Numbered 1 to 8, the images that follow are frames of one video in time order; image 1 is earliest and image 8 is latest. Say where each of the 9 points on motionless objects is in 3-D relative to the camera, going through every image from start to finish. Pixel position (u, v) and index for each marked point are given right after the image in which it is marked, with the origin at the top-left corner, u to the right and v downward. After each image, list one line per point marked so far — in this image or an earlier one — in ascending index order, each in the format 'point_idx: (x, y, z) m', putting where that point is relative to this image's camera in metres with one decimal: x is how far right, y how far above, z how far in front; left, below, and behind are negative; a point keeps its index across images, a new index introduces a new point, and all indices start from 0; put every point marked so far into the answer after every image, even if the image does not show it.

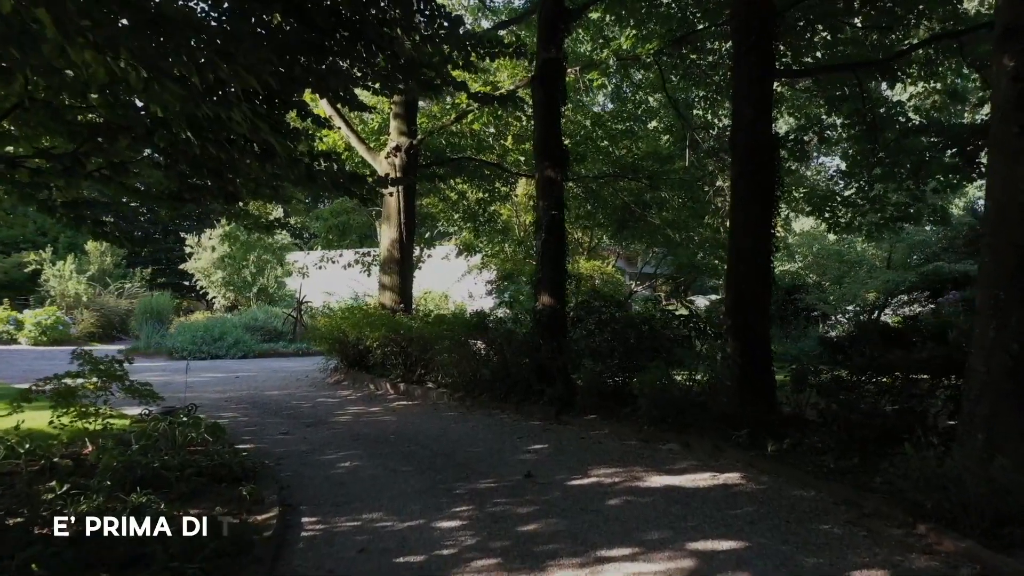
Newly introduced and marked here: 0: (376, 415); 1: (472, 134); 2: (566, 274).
0: (-1.6, -1.5, +9.3) m
1: (-0.7, +2.8, +14.6) m
2: (+0.7, +0.2, +10.2) m
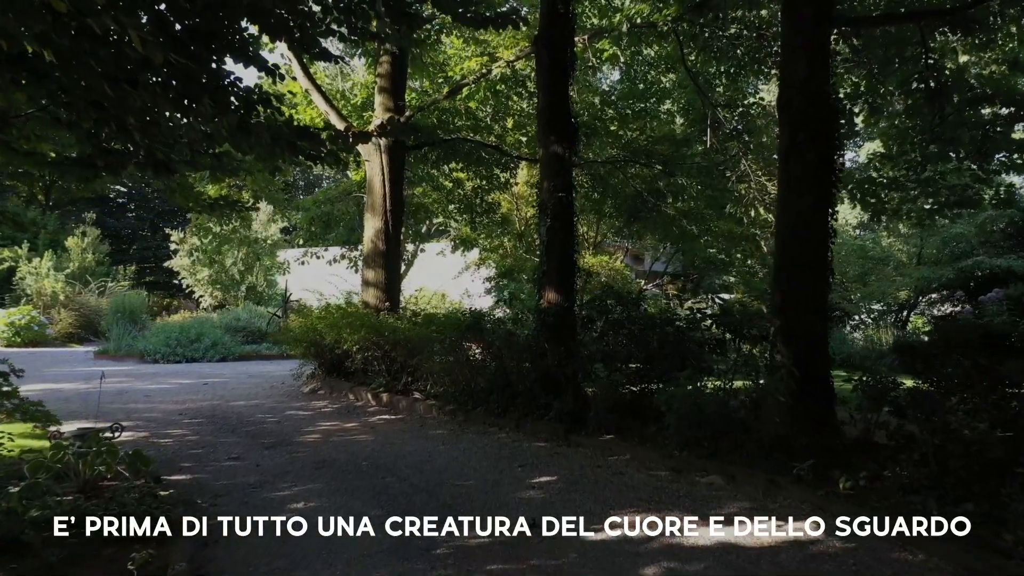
0: (-1.6, -1.4, +7.9) m
1: (-0.7, +2.9, +13.1) m
2: (+0.7, +0.2, +8.7) m
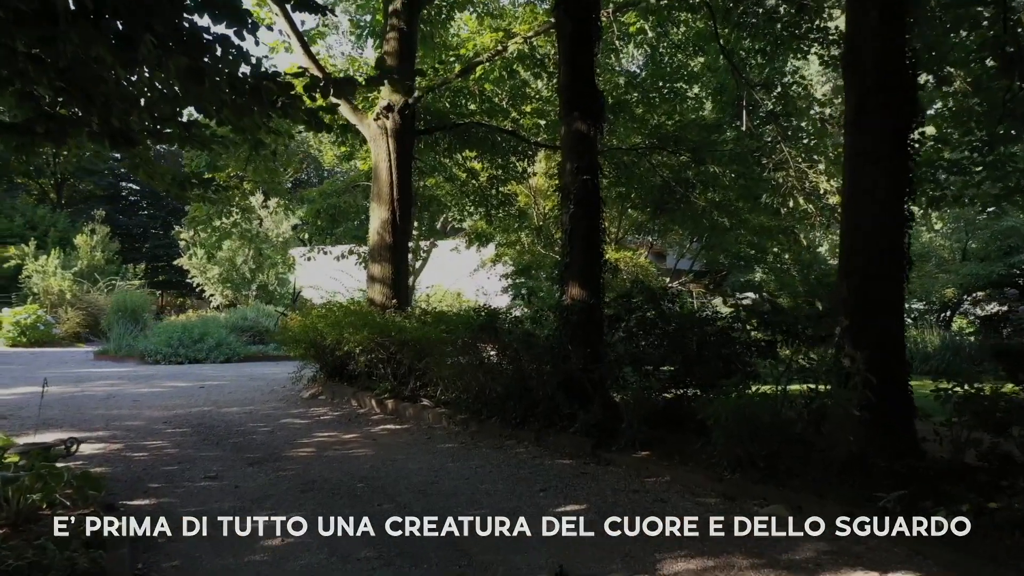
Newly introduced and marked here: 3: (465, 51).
0: (-1.4, -1.4, +6.9) m
1: (-0.5, +2.9, +12.2) m
2: (+0.9, +0.3, +7.8) m
3: (-0.7, +3.5, +11.7) m
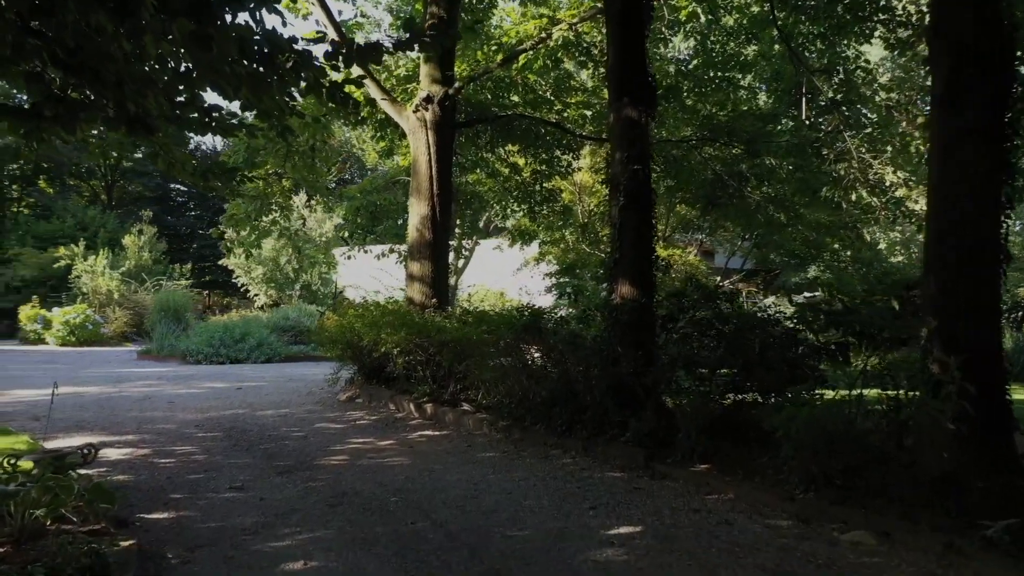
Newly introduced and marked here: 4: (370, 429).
0: (-1.0, -1.4, +6.5) m
1: (+0.2, +2.9, +11.7) m
2: (+1.3, +0.3, +7.3) m
3: (-0.1, +3.5, +11.3) m
4: (-1.4, -1.4, +7.9) m
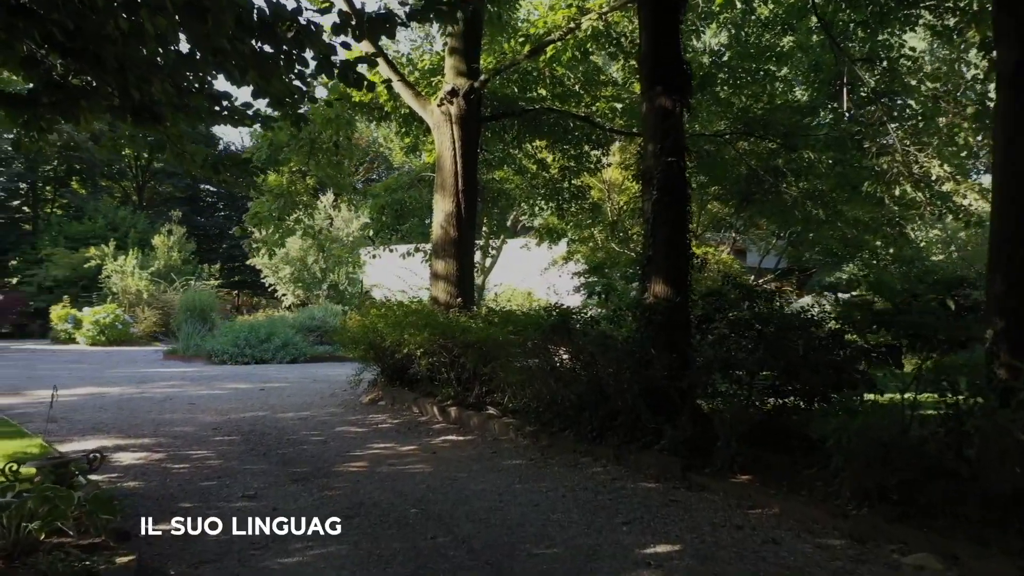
0: (-0.8, -1.3, +6.2) m
1: (+0.6, +3.0, +11.4) m
2: (+1.5, +0.3, +6.9) m
3: (+0.3, +3.5, +10.9) m
4: (-1.1, -1.4, +7.6) m
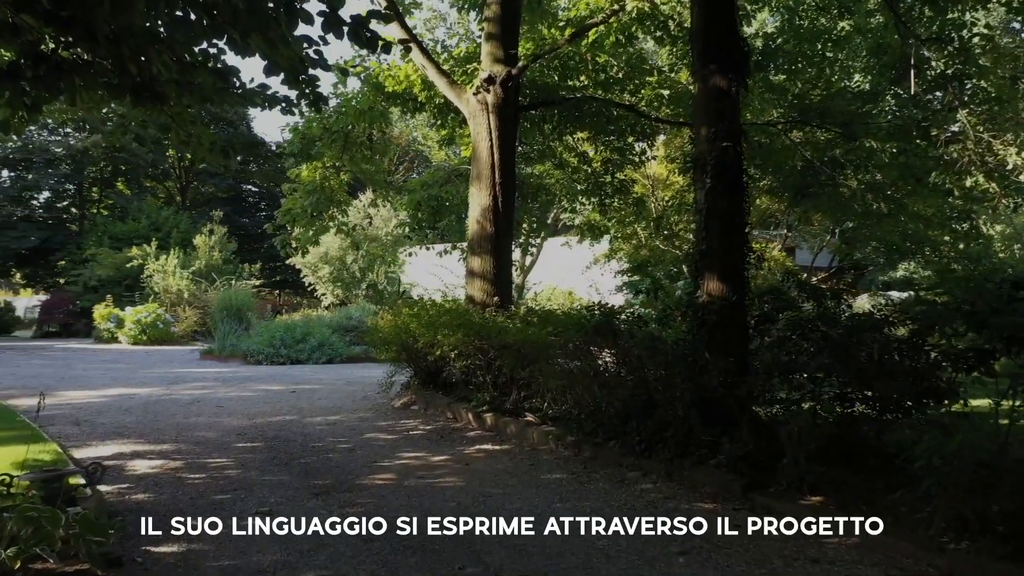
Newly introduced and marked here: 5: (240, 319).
0: (-0.5, -1.3, +5.7) m
1: (+1.1, +3.0, +10.8) m
2: (+1.8, +0.3, +6.3) m
3: (+0.8, +3.5, +10.4) m
4: (-0.8, -1.3, +7.1) m
5: (-6.6, -0.8, +19.5) m
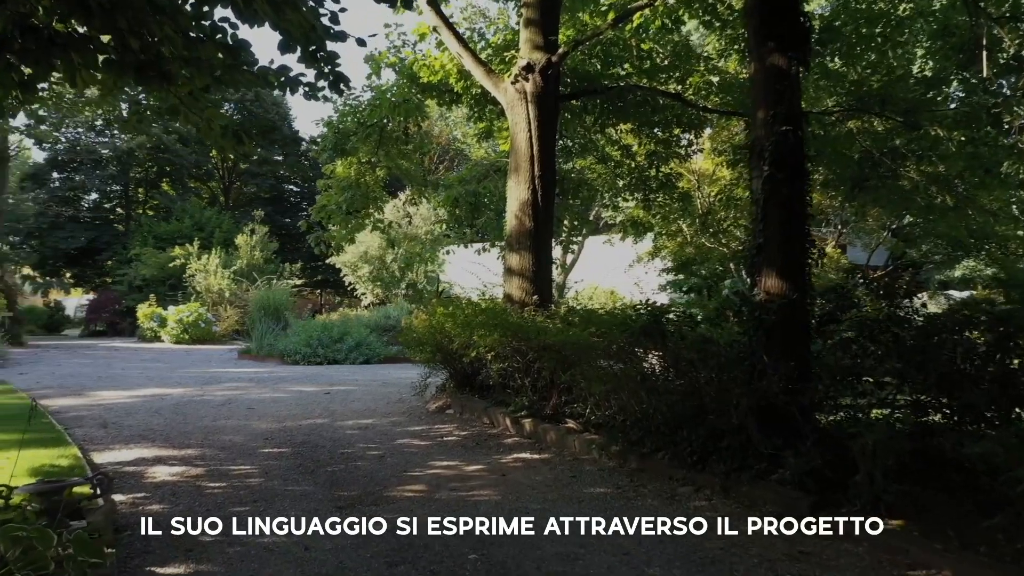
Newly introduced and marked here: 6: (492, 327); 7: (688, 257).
0: (-0.3, -1.3, +5.3) m
1: (+1.6, +3.0, +10.3) m
2: (+2.1, +0.4, +5.7) m
3: (+1.3, +3.5, +9.9) m
4: (-0.4, -1.3, +6.7) m
5: (-5.6, -0.7, +19.3) m
6: (-0.2, -0.4, +7.5) m
7: (+2.9, +0.5, +13.2) m
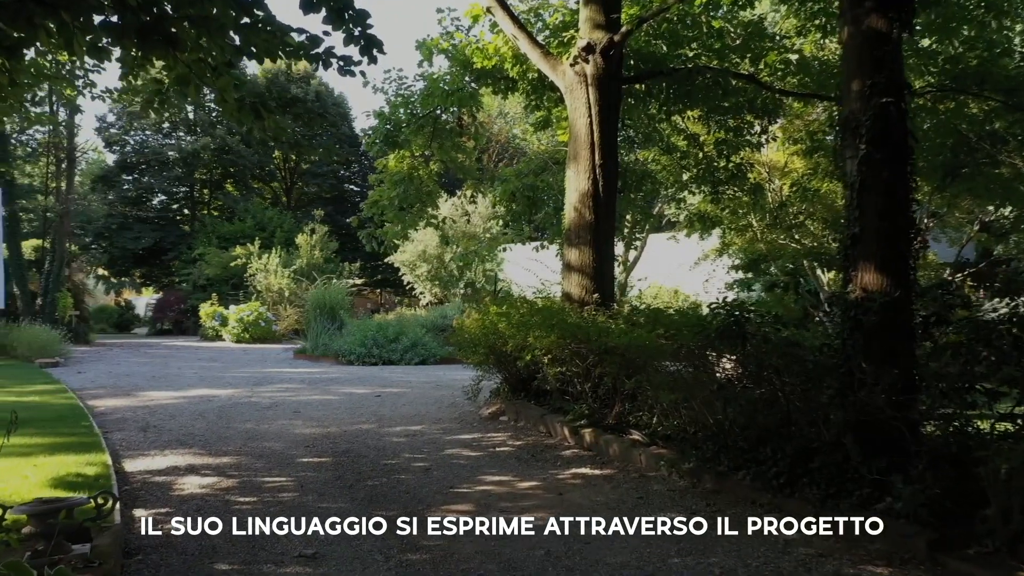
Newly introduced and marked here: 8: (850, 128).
0: (+0.1, -1.3, +4.7) m
1: (+2.3, +3.0, +9.6) m
2: (+2.4, +0.4, +5.0) m
3: (+2.0, +3.6, +9.2) m
4: (0.0, -1.3, +6.1) m
5: (-4.2, -0.7, +19.1) m
6: (+0.3, -0.3, +6.9) m
7: (+3.8, +0.5, +12.4) m
8: (+2.2, +1.0, +5.1) m
